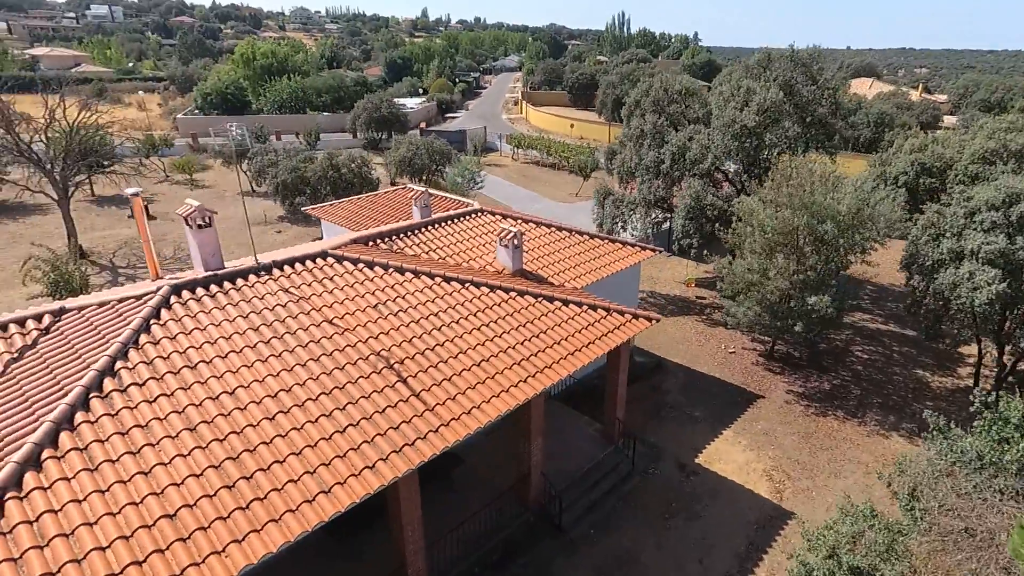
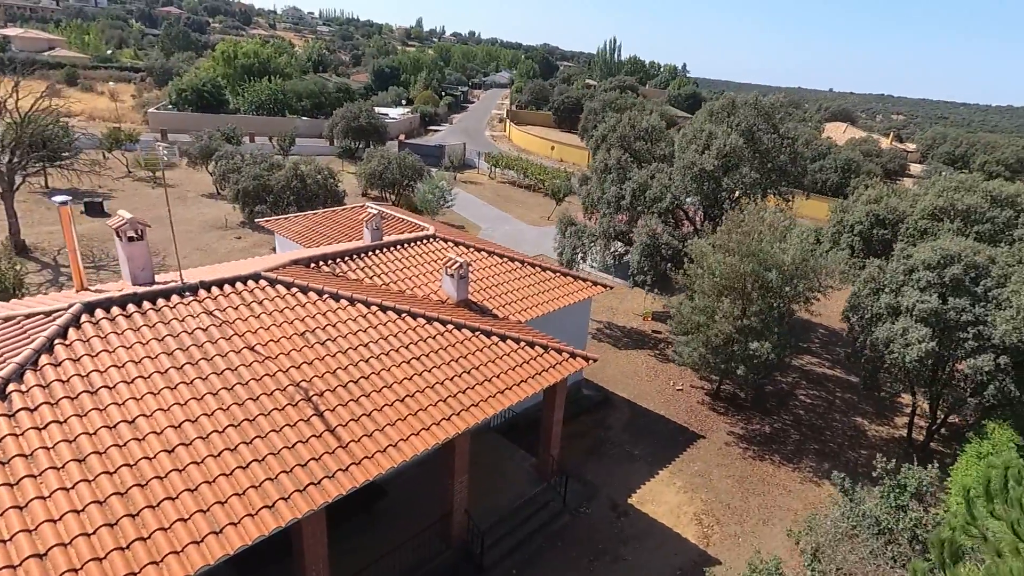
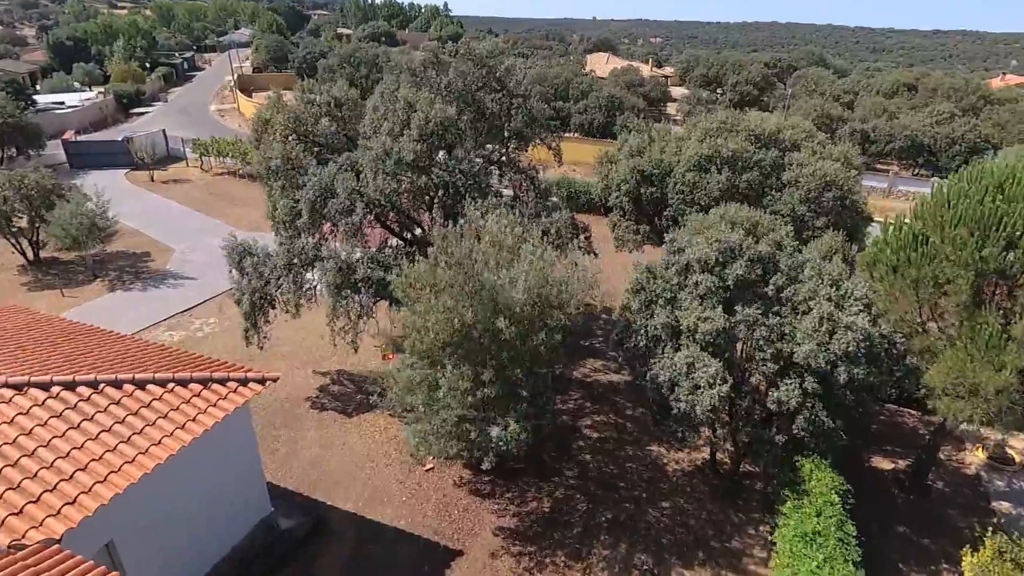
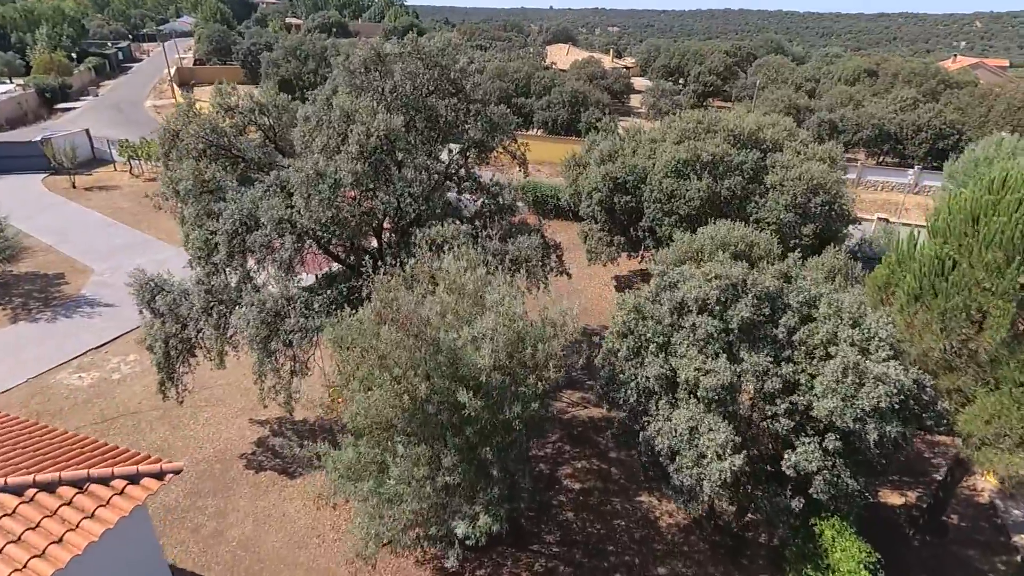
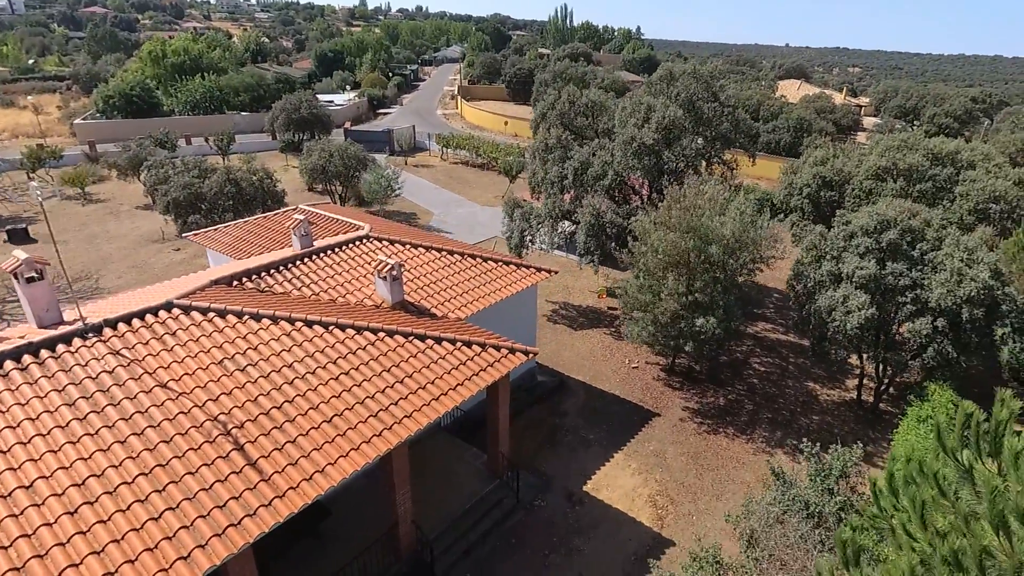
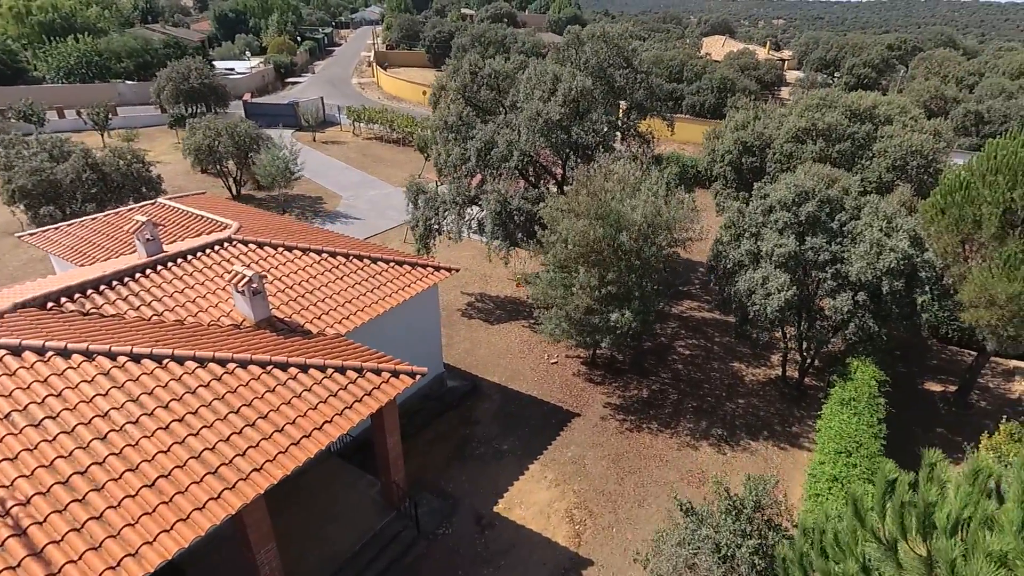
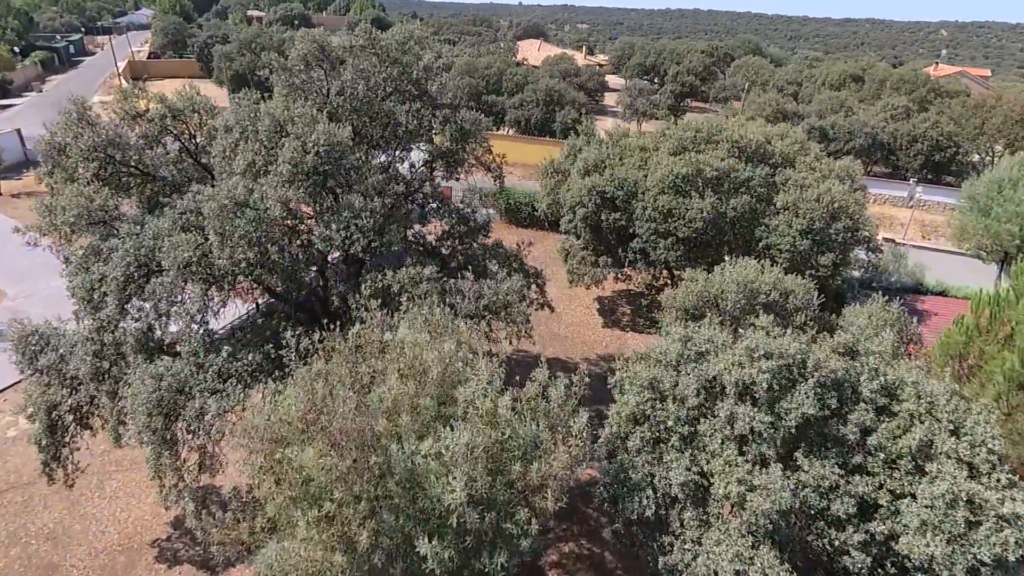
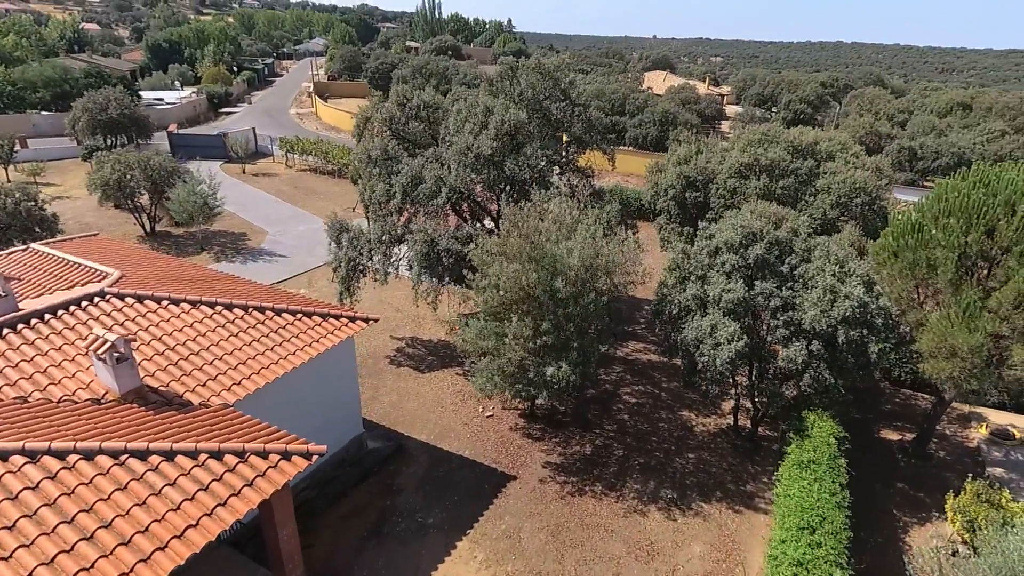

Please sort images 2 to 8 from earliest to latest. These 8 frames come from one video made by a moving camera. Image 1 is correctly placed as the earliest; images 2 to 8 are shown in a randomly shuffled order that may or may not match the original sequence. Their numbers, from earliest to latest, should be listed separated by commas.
2, 5, 6, 8, 3, 4, 7
